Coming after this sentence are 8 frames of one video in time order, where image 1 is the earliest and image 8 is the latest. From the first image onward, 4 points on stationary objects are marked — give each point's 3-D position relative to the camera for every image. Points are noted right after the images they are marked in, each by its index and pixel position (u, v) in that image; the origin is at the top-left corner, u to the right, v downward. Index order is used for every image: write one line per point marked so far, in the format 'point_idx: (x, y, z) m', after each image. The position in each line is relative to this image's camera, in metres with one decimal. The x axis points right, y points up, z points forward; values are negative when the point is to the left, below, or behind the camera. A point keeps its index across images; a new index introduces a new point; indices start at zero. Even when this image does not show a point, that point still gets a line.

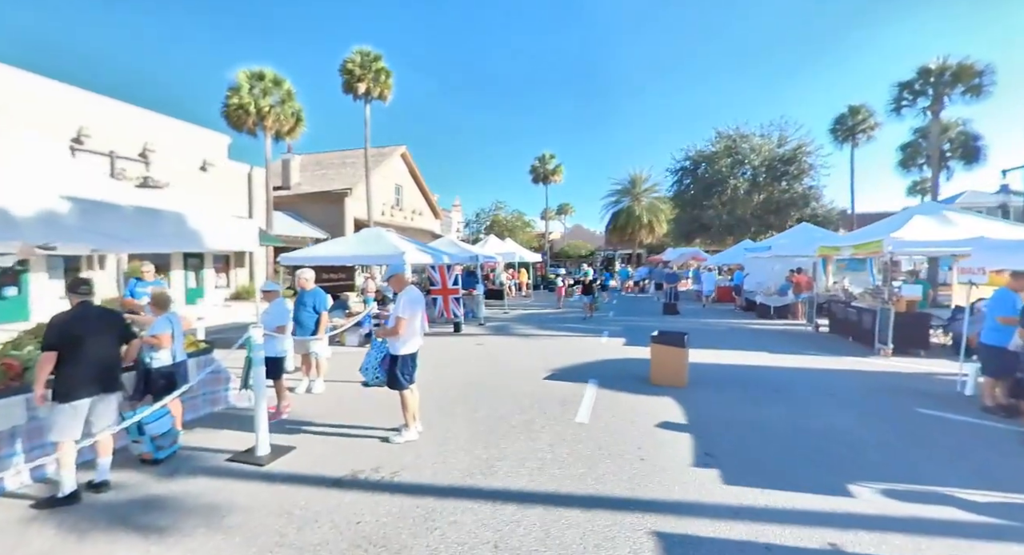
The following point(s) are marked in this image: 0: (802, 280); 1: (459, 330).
0: (+8.8, -0.1, +14.9) m
1: (-1.4, -1.4, +13.0) m
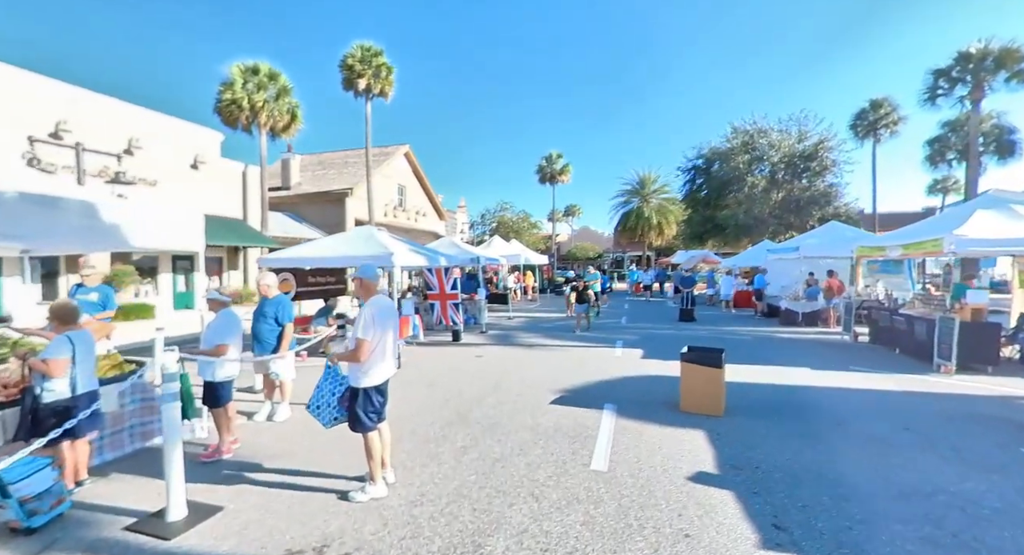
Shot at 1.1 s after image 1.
0: (+8.9, -0.2, +13.6) m
1: (-1.3, -1.5, +11.8) m
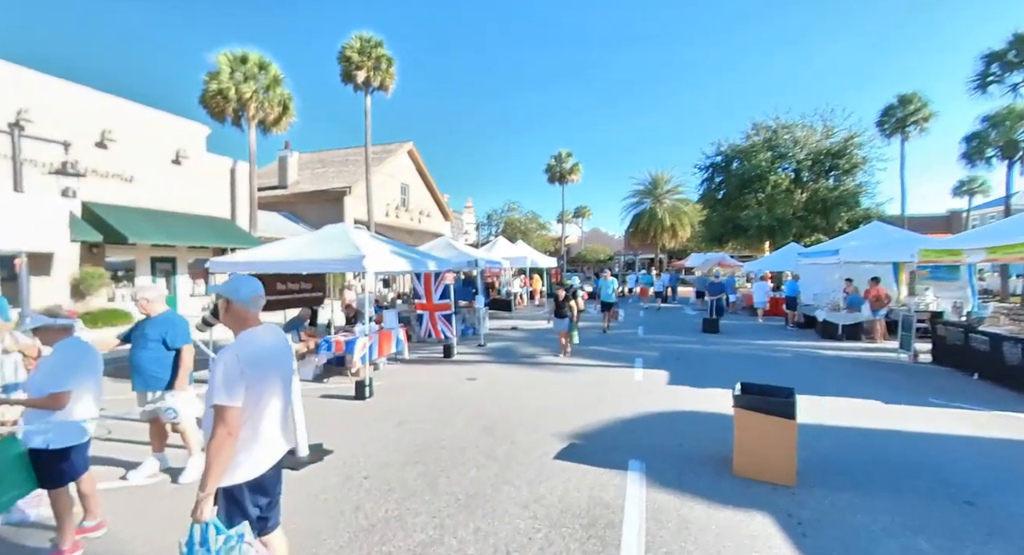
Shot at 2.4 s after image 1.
0: (+8.9, -0.4, +11.9) m
1: (-1.3, -1.6, +10.3) m
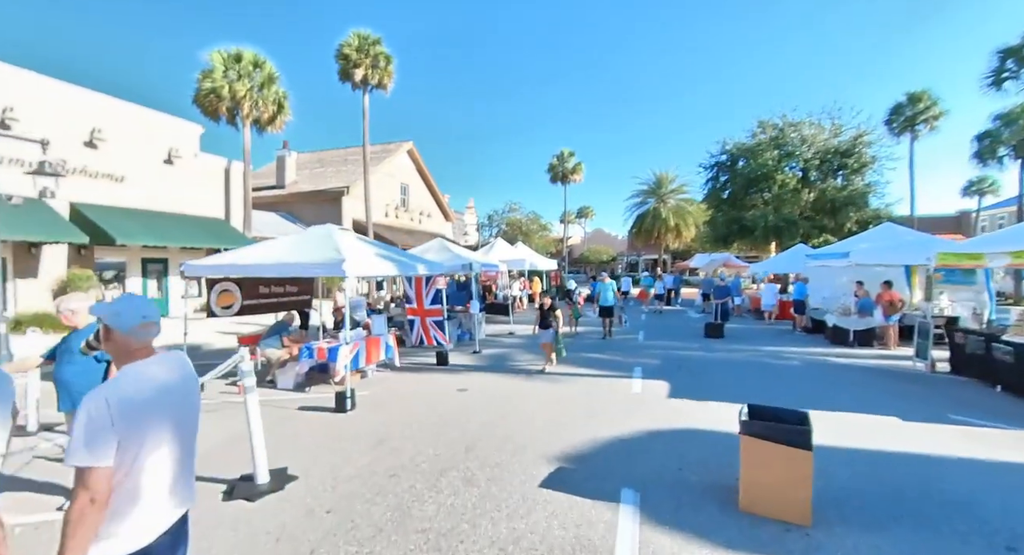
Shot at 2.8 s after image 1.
0: (+8.8, -0.5, +11.3) m
1: (-1.4, -1.7, +9.8) m
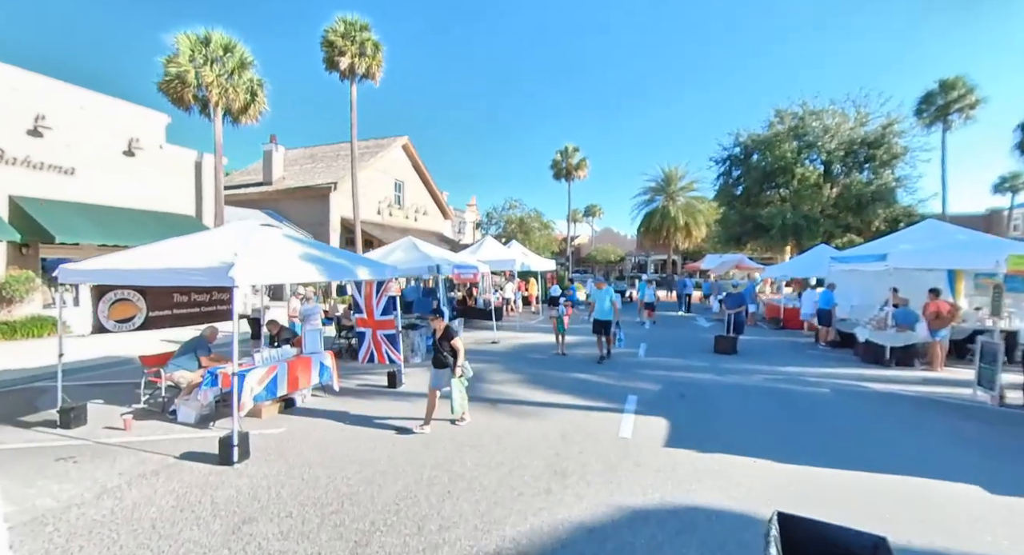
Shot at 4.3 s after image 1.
0: (+8.3, -0.6, +9.5) m
1: (-2.0, -1.8, +8.2) m
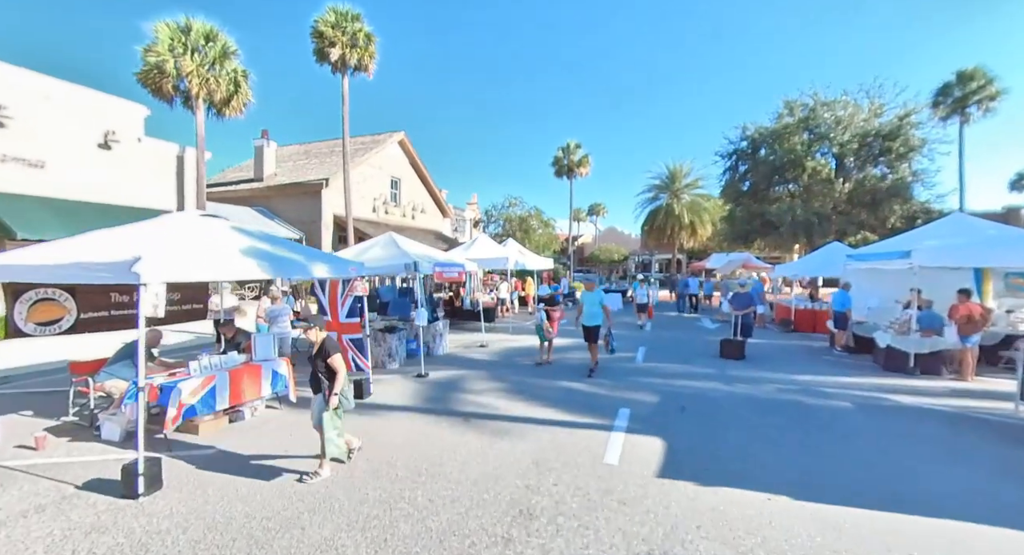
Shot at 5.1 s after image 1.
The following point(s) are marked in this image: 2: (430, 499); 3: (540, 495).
0: (+8.0, -0.6, +8.5) m
1: (-2.3, -1.8, +7.3) m
2: (-0.7, -1.9, +4.2) m
3: (+0.3, -1.9, +4.2) m
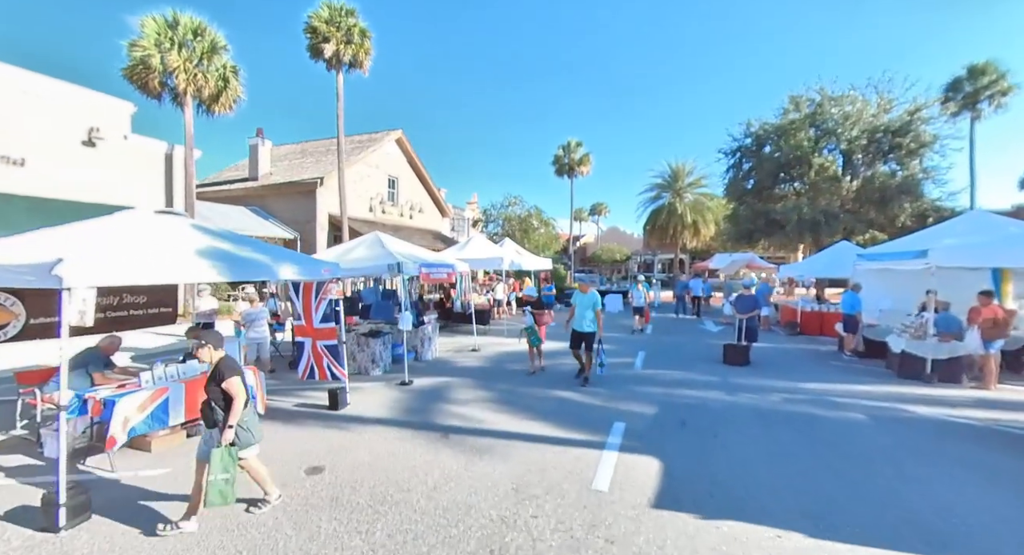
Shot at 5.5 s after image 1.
0: (+7.8, -0.6, +7.9) m
1: (-2.5, -1.8, +6.8) m
2: (-0.9, -1.9, +3.7) m
3: (0.0, -1.9, +3.7) m
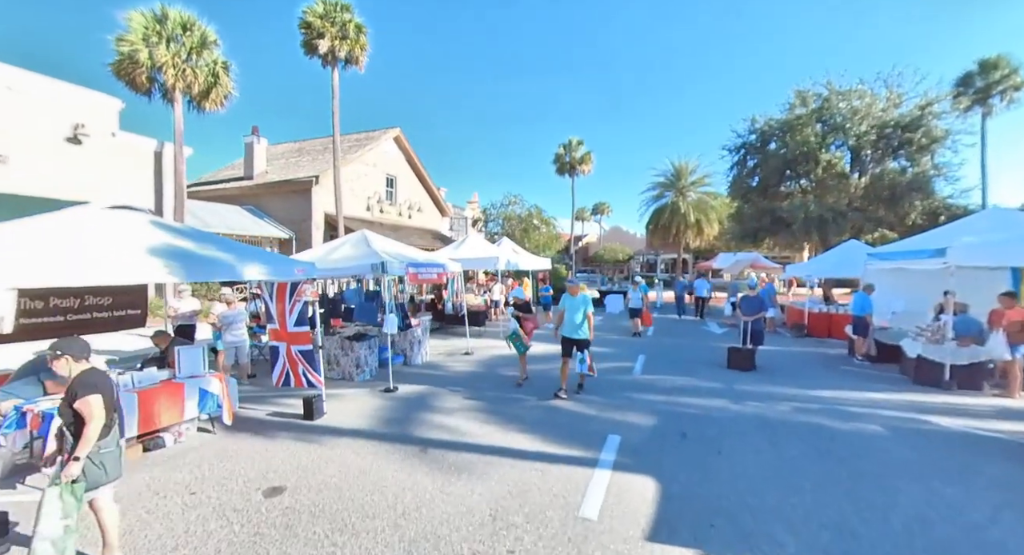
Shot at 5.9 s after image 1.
0: (+7.7, -0.6, +7.3) m
1: (-2.6, -1.8, +6.3) m
2: (-1.1, -1.9, +3.2) m
3: (-0.1, -1.9, +3.2) m
